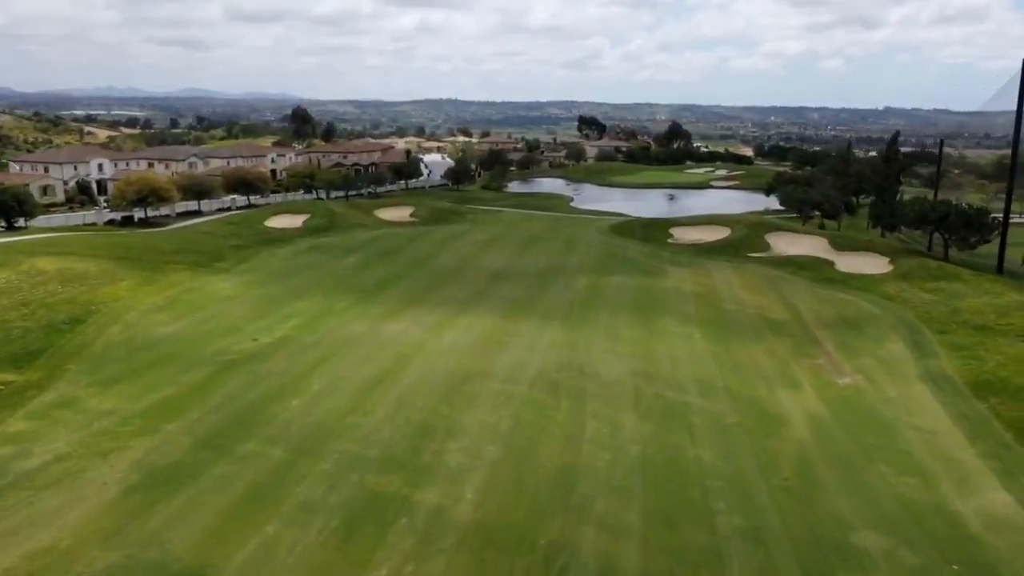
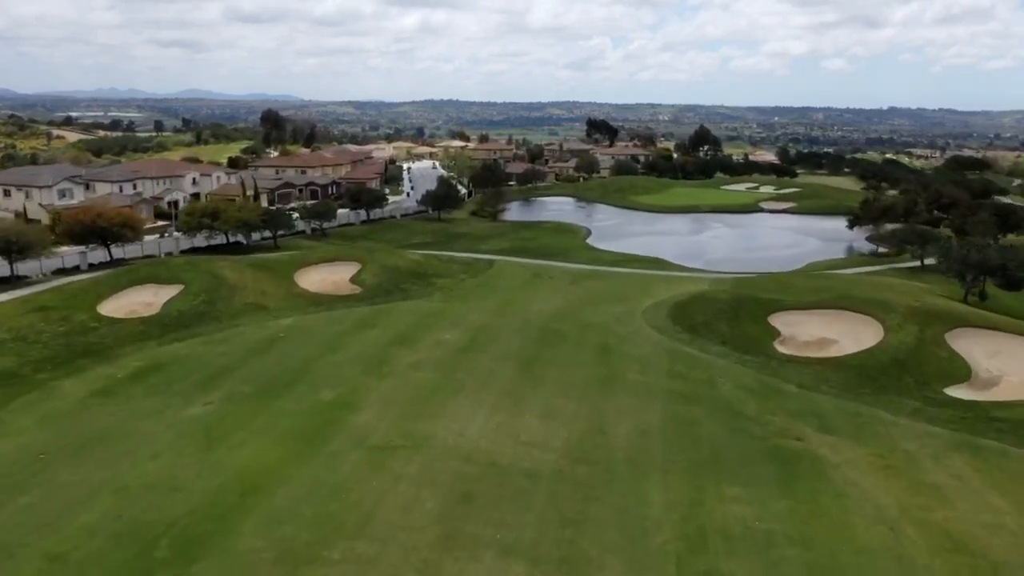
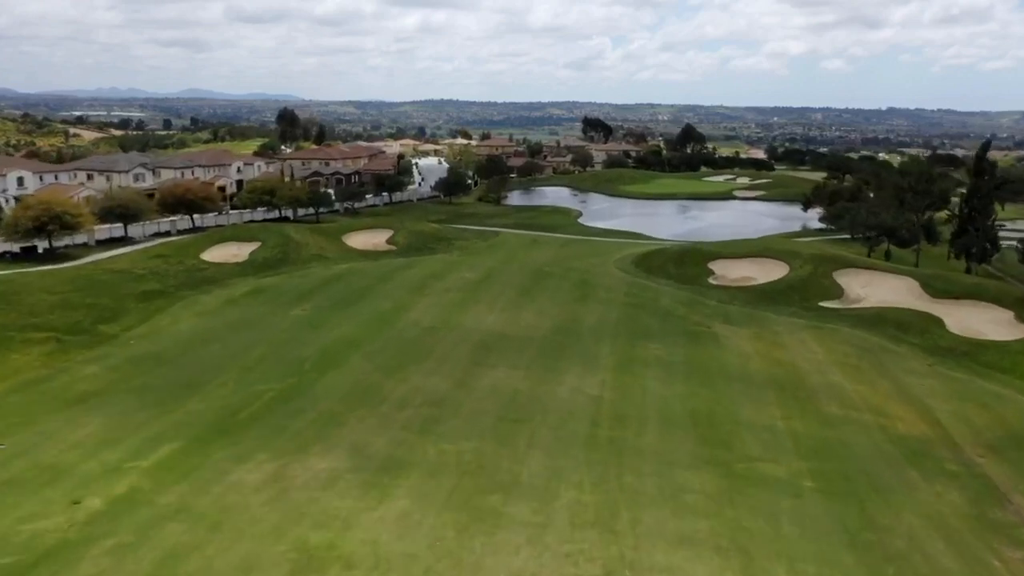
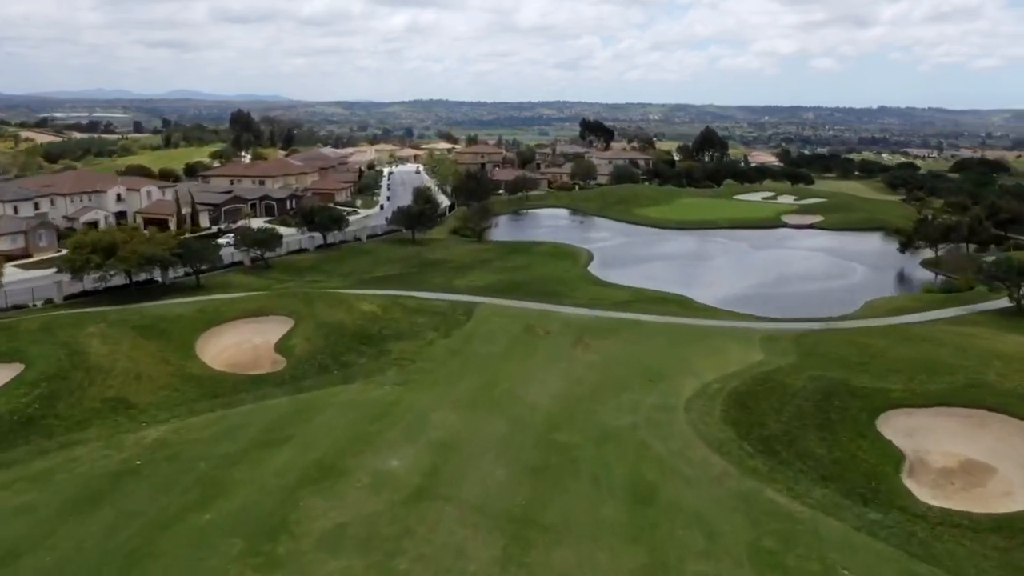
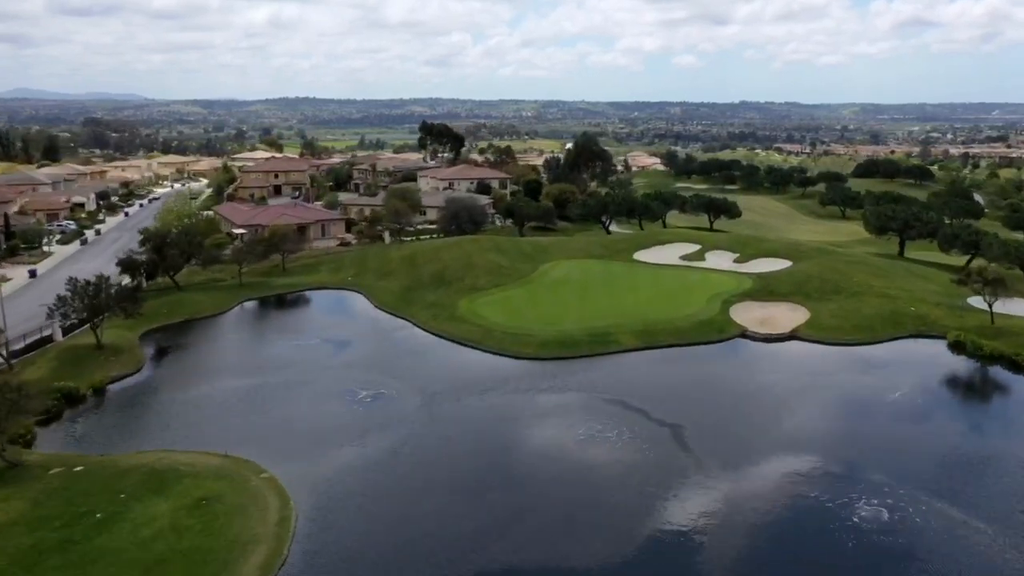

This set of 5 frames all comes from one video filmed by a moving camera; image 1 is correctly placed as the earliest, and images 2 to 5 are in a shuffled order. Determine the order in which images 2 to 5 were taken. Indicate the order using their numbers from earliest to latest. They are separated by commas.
3, 2, 4, 5
